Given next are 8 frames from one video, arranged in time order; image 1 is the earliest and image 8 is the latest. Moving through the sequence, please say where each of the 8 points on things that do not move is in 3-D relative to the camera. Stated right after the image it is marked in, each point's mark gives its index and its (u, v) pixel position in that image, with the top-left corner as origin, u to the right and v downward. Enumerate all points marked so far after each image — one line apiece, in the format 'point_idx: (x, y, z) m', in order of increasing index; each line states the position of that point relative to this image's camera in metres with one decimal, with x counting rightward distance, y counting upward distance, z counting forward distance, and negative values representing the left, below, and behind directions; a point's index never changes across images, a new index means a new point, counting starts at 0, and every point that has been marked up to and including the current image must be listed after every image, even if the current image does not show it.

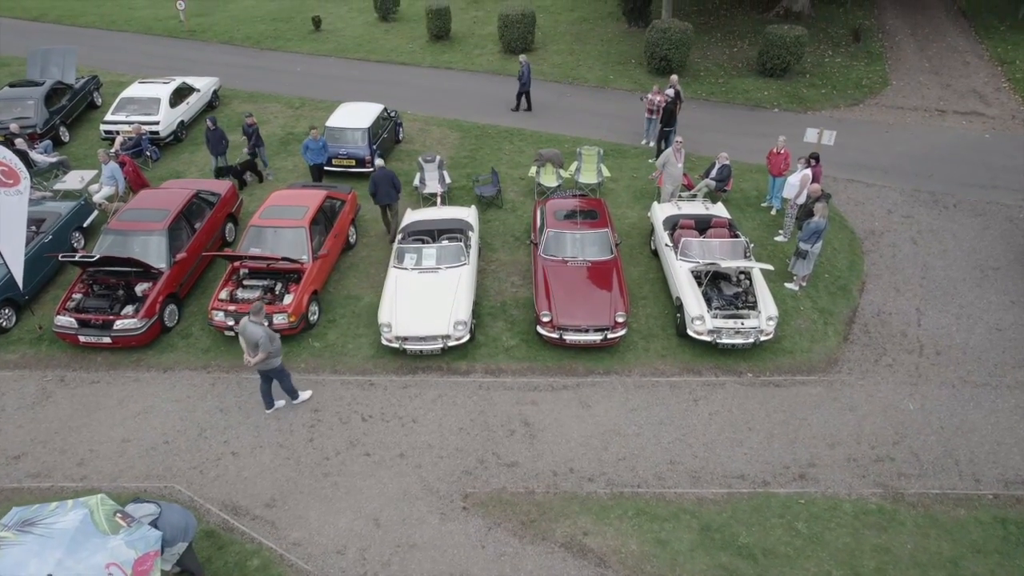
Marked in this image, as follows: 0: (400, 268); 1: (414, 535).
0: (-2.1, +0.4, +12.2) m
1: (-1.3, -3.3, +8.6) m
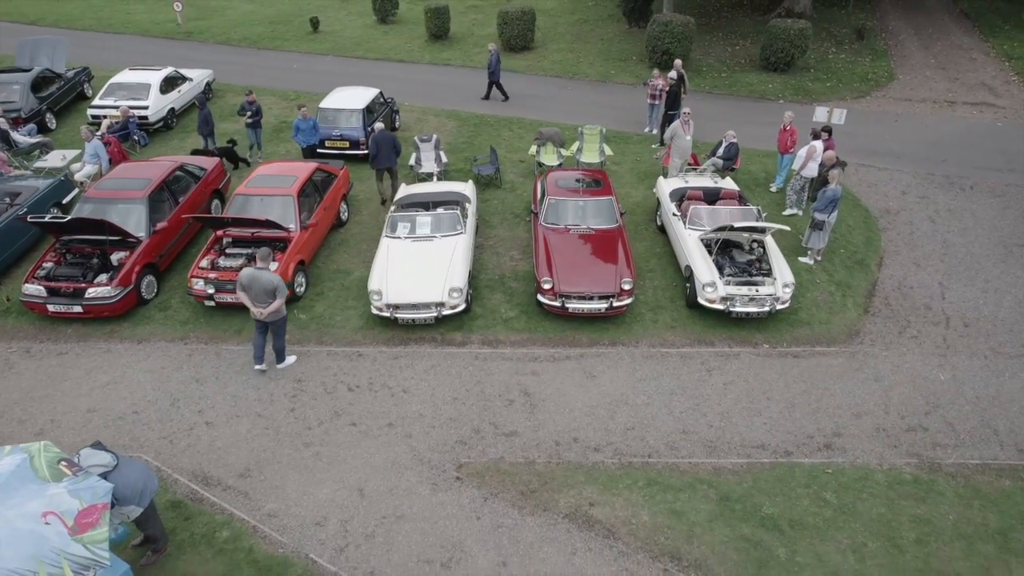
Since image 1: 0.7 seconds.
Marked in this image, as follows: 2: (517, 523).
0: (-2.2, +0.9, +11.5) m
1: (-1.3, -2.7, +7.8) m
2: (+0.1, -2.8, +7.6) m
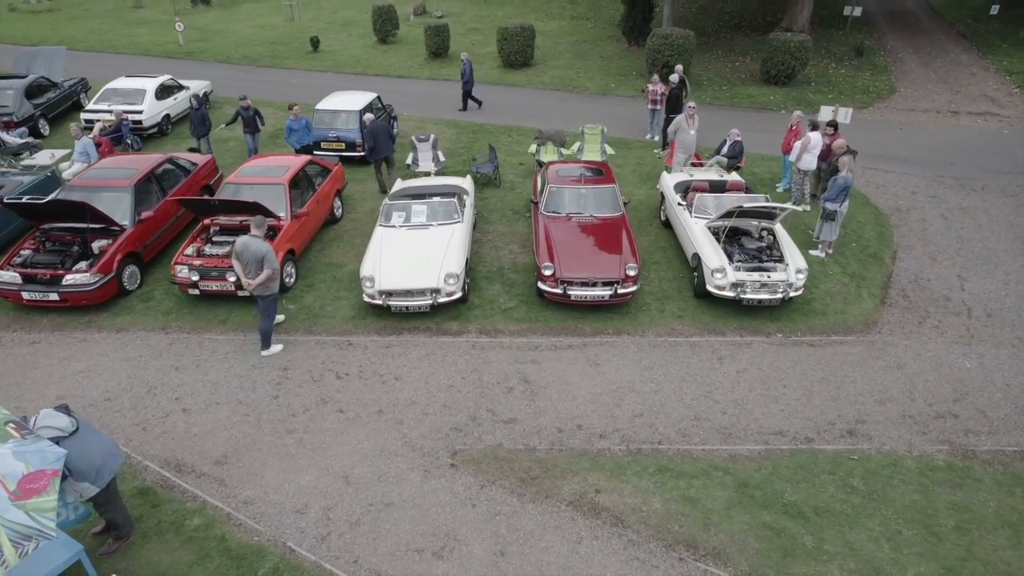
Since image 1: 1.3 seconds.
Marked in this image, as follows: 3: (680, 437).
0: (-2.2, +1.1, +11.0) m
1: (-1.3, -2.3, +7.1) m
2: (0.0, -2.4, +6.9) m
3: (+2.1, -1.8, +7.9) m
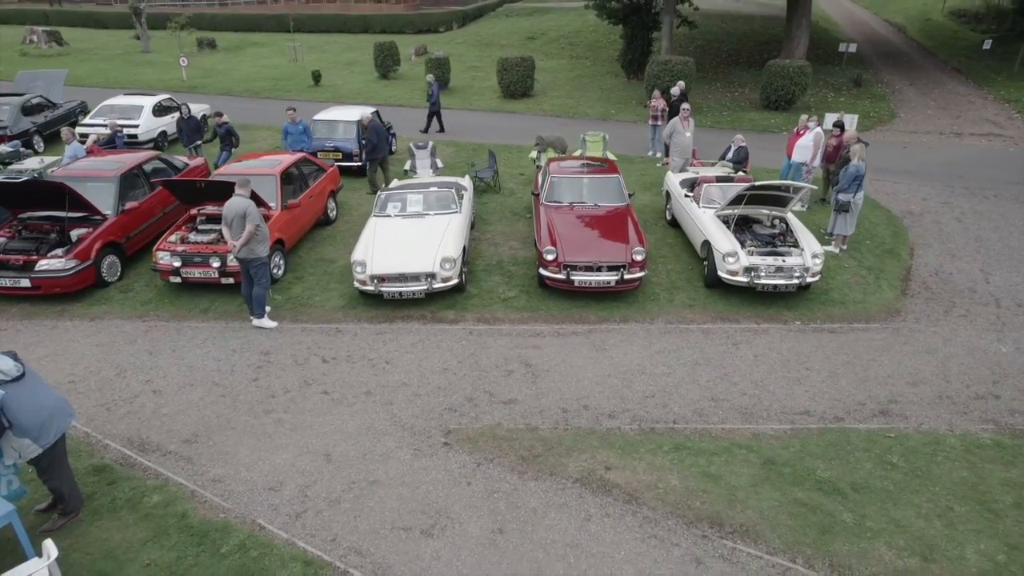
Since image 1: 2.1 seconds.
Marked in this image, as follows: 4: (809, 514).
0: (-2.2, +1.2, +10.5) m
1: (-1.3, -1.8, +6.4) m
2: (0.0, -1.9, +6.1) m
3: (+2.1, -1.4, +7.2) m
4: (+2.7, -2.0, +5.8) m
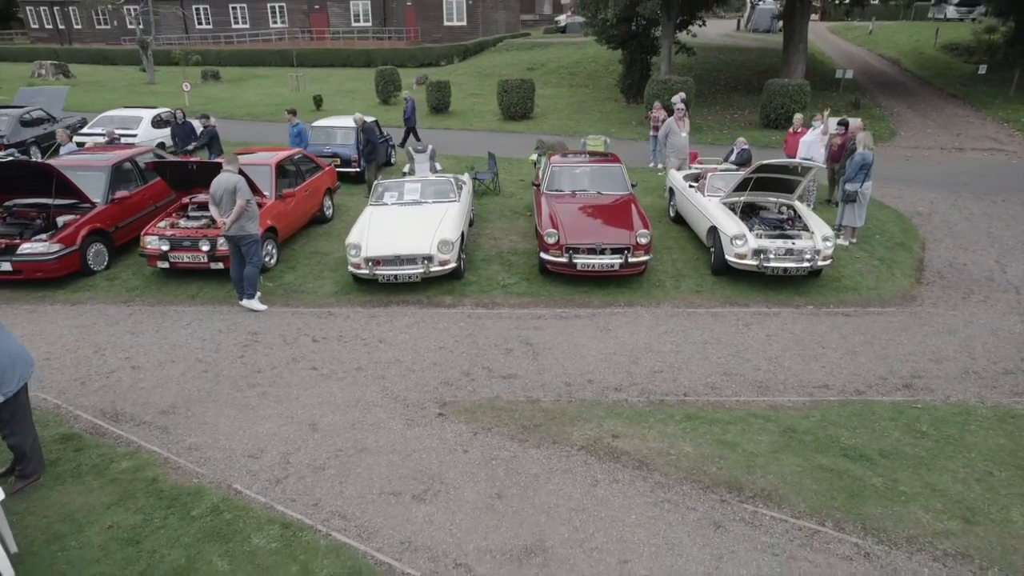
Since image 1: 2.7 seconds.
0: (-2.2, +1.3, +10.3) m
1: (-1.3, -1.4, +5.9) m
2: (0.0, -1.5, +5.7) m
3: (+2.1, -1.1, +6.7) m
4: (+2.7, -1.6, +5.3) m
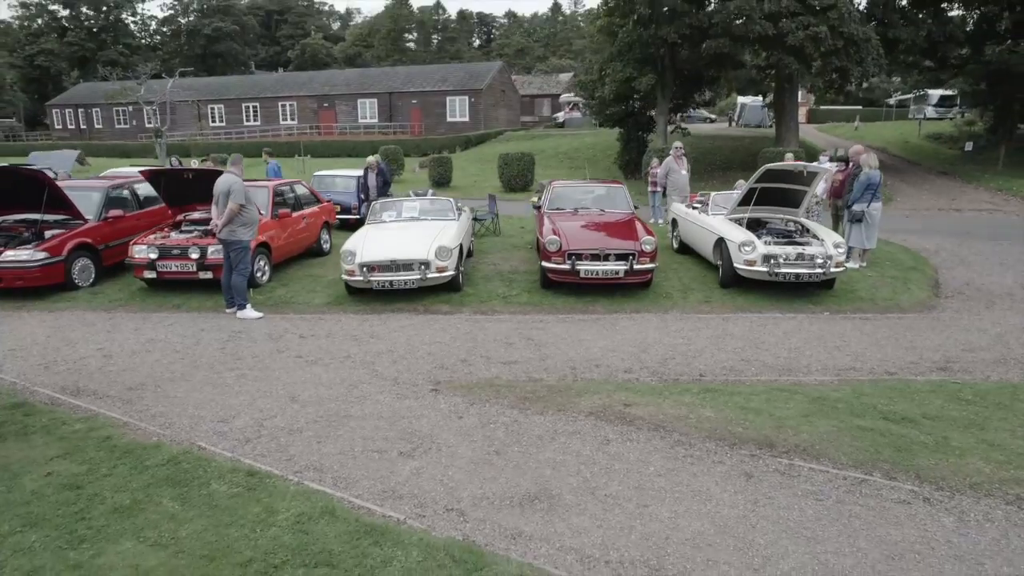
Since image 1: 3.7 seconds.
0: (-2.2, +1.0, +10.0) m
1: (-1.3, -1.0, +5.3) m
2: (0.0, -1.1, +5.1) m
3: (+2.1, -0.8, +6.2) m
4: (+2.7, -1.1, +4.7) m
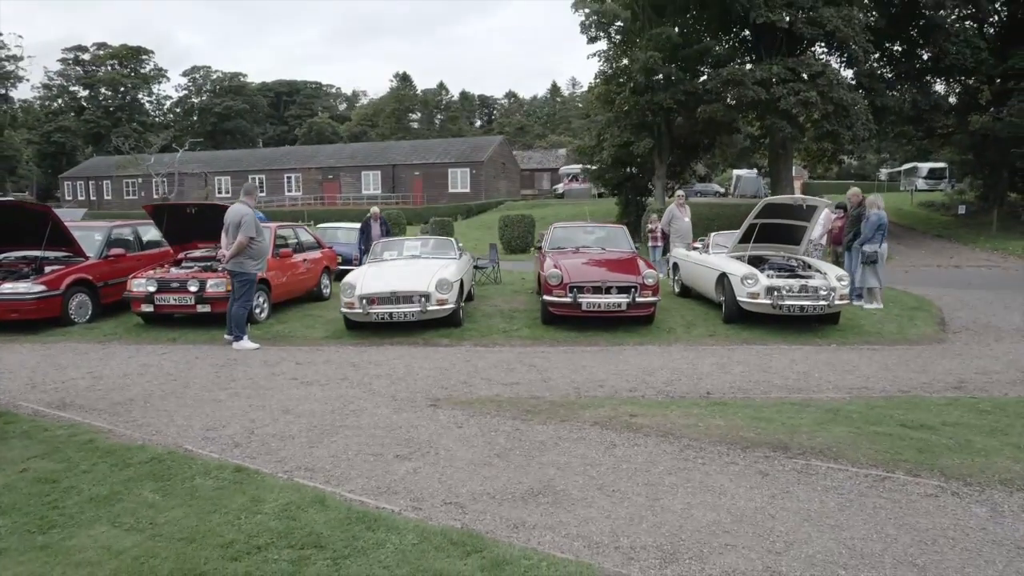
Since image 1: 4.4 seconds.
0: (-2.2, +0.4, +10.0) m
1: (-1.3, -1.1, +5.1) m
2: (+0.1, -1.1, +4.9) m
3: (+2.1, -1.0, +6.0) m
4: (+2.7, -1.1, +4.5) m
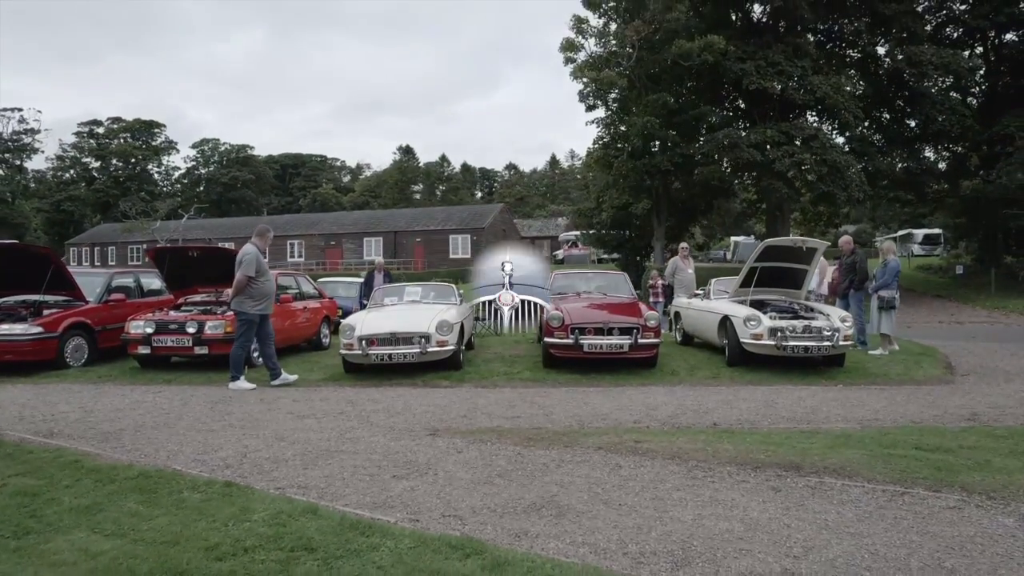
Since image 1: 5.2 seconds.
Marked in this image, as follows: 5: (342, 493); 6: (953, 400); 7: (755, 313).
0: (-2.1, -0.3, +10.0) m
1: (-1.3, -1.2, +4.9) m
2: (+0.1, -1.2, +4.7) m
3: (+2.1, -1.2, +5.8) m
4: (+2.7, -1.2, +4.3) m
5: (-1.0, -1.2, +3.8) m
6: (+4.7, -1.2, +6.8) m
7: (+3.3, -0.4, +8.6) m
